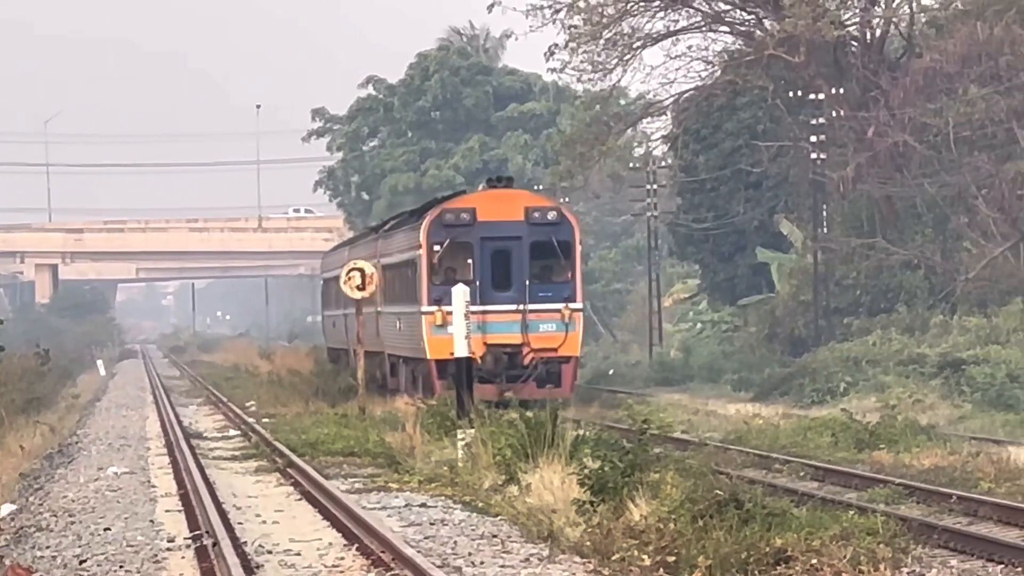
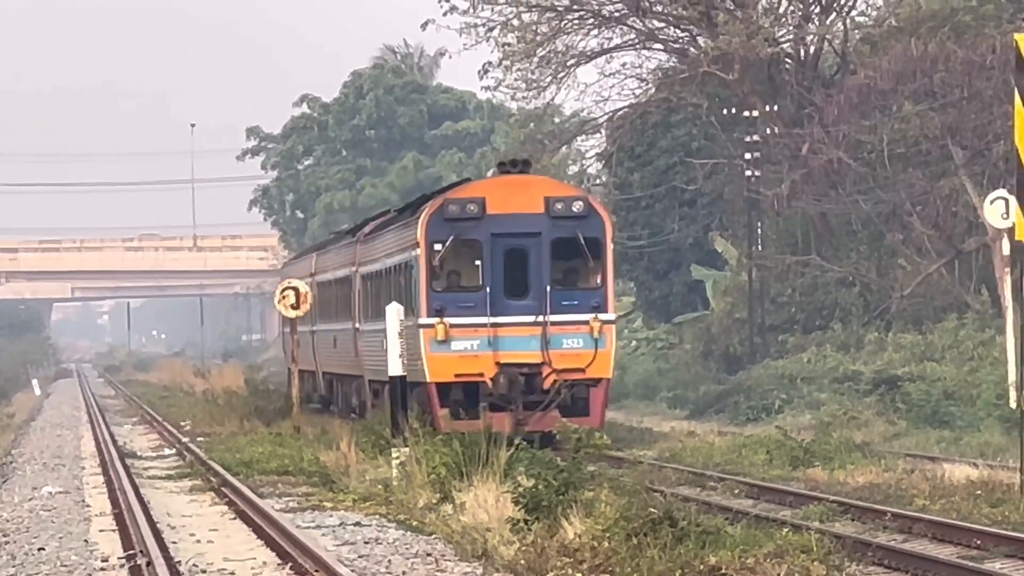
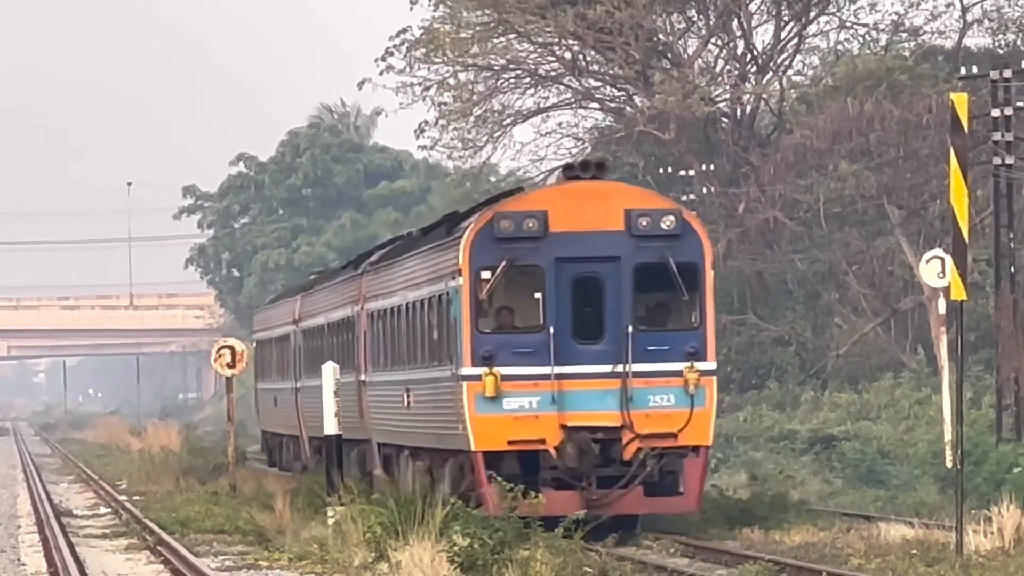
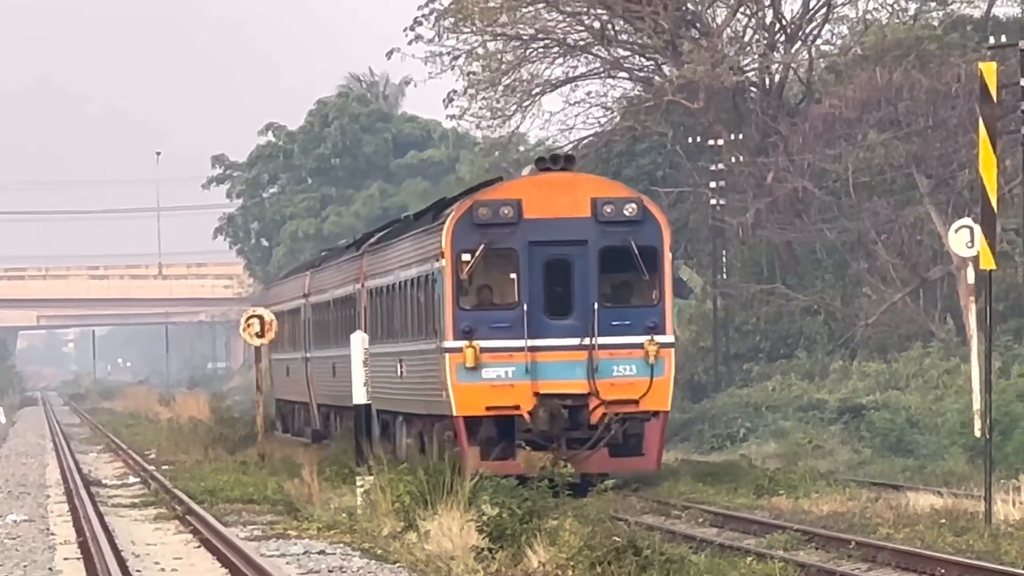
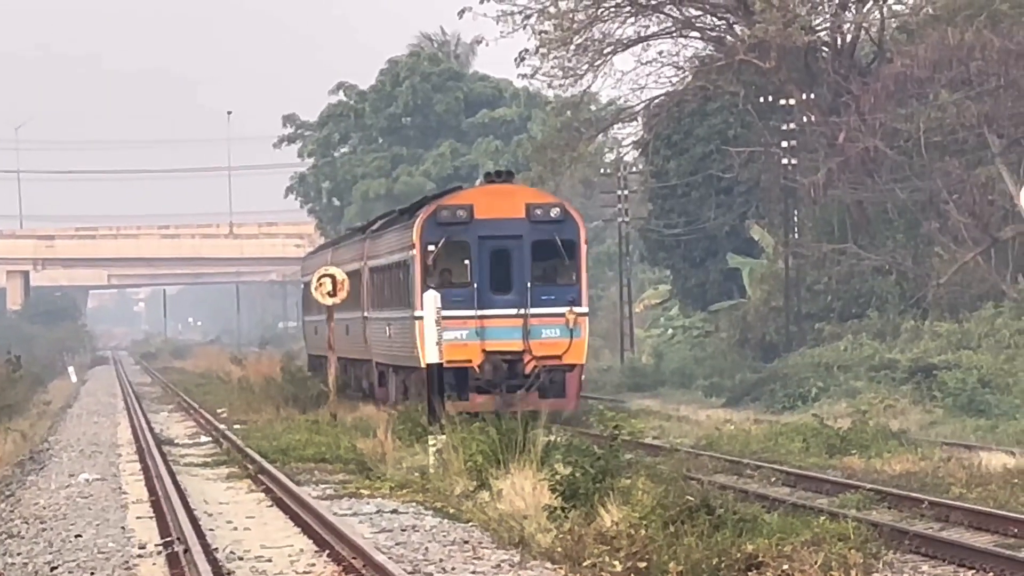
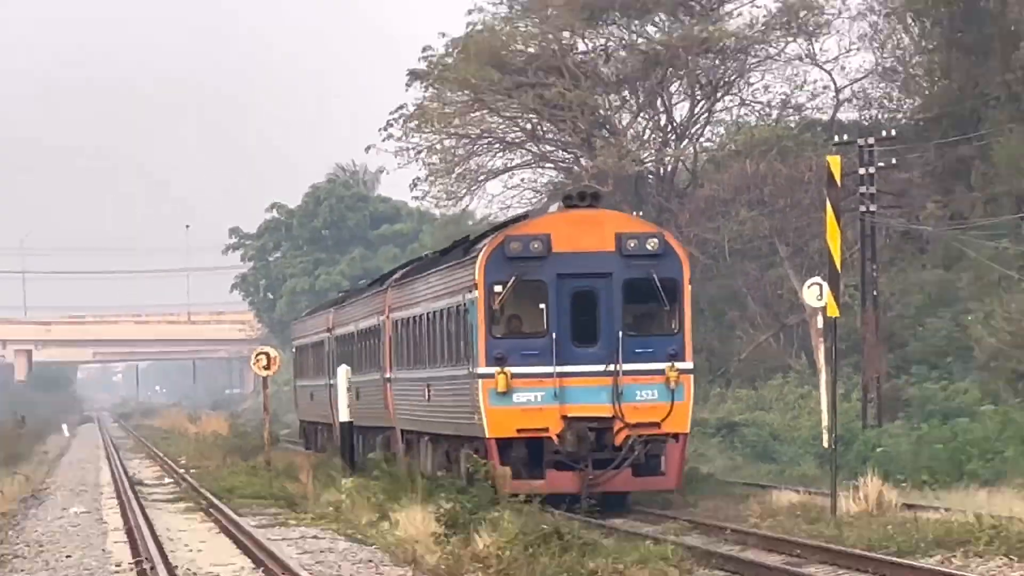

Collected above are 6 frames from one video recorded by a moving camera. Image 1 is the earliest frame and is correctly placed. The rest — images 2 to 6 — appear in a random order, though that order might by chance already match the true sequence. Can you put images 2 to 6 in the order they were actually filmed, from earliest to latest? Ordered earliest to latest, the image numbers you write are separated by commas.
5, 2, 4, 3, 6
